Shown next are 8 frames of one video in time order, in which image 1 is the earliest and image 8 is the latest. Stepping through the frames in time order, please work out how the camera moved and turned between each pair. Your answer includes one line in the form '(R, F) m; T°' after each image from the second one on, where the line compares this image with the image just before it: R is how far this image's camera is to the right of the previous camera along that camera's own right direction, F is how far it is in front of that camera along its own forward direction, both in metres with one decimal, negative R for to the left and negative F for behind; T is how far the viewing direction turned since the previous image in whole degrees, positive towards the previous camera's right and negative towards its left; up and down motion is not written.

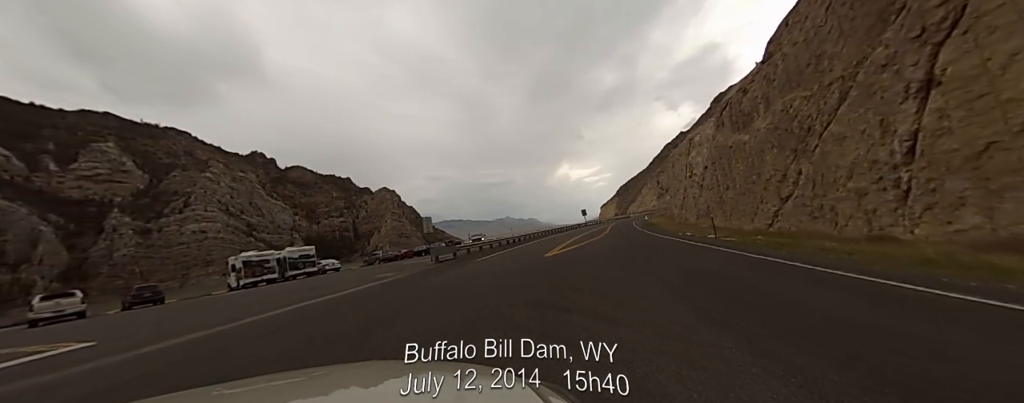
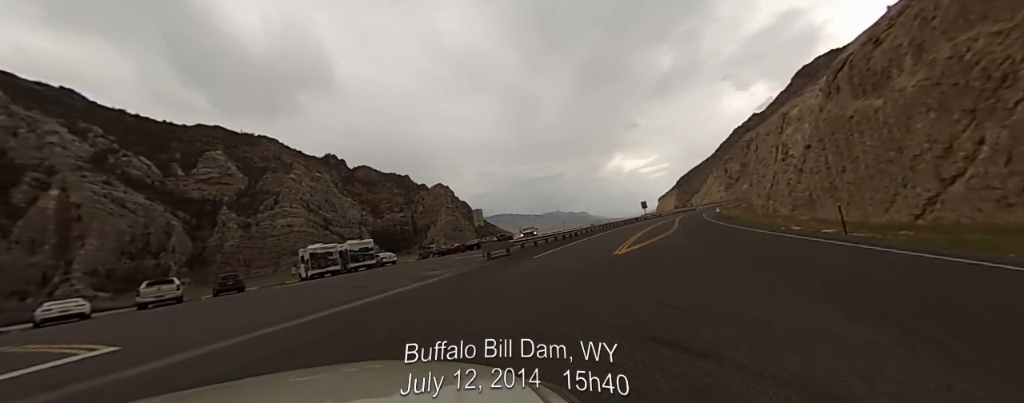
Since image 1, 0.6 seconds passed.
(-0.2, +0.9) m; -9°
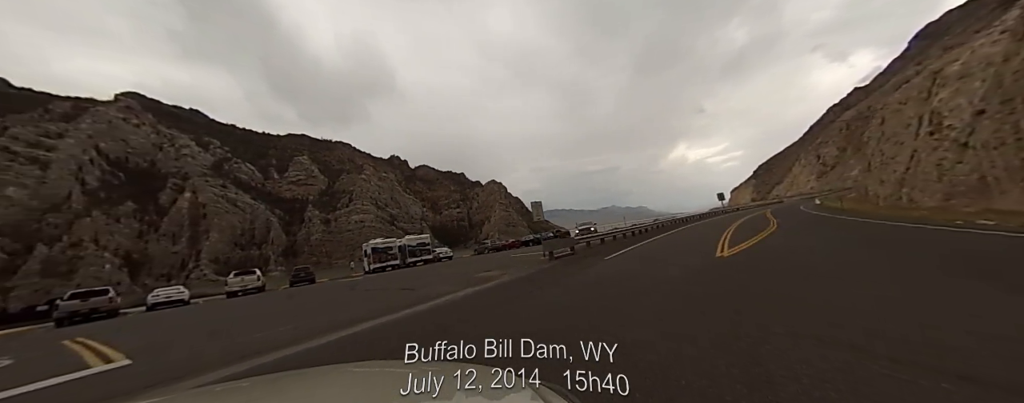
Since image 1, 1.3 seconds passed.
(-0.2, +0.9) m; -9°
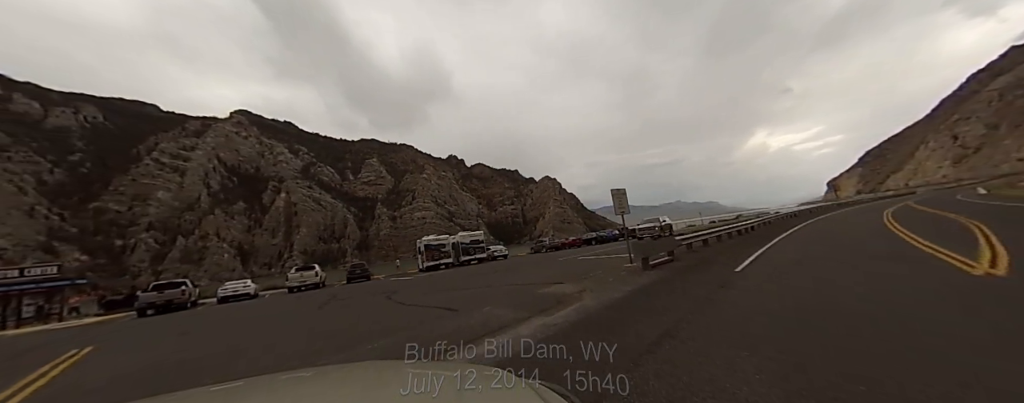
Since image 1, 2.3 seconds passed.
(-0.3, +1.5) m; -9°
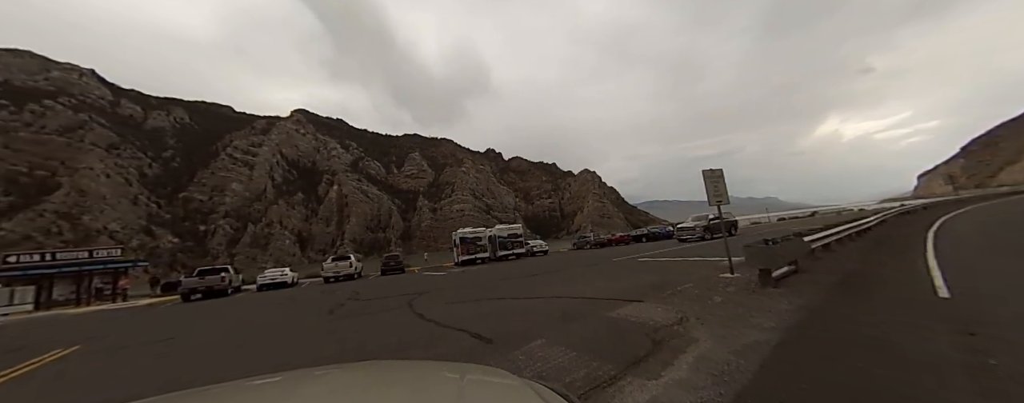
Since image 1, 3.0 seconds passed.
(-0.2, +1.2) m; -6°
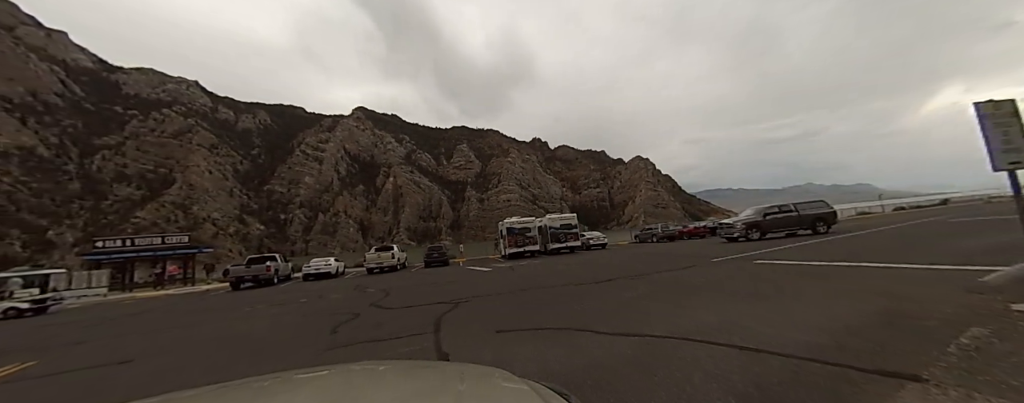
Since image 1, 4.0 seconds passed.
(-0.2, +1.4) m; -8°
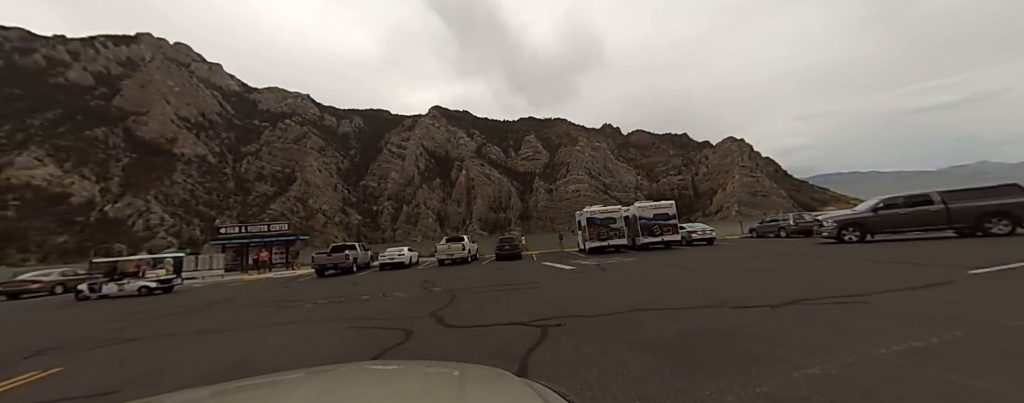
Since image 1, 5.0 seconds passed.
(-0.4, +1.3) m; -12°
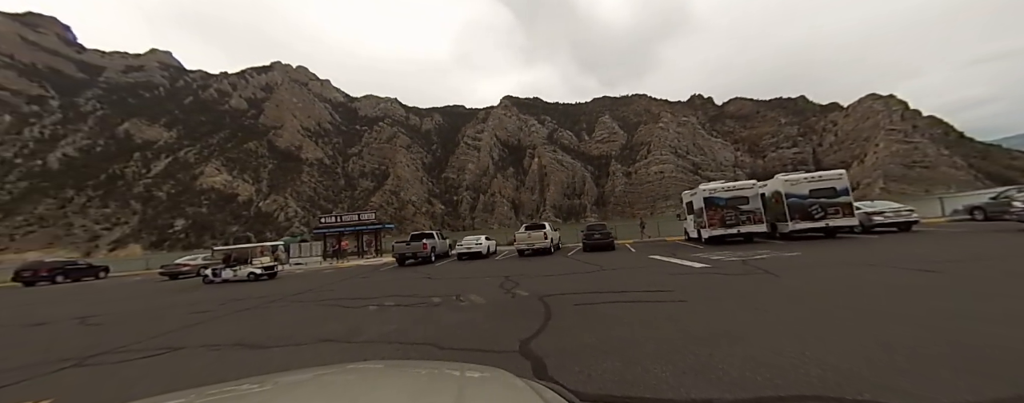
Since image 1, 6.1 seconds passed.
(-0.4, +1.4) m; -13°
